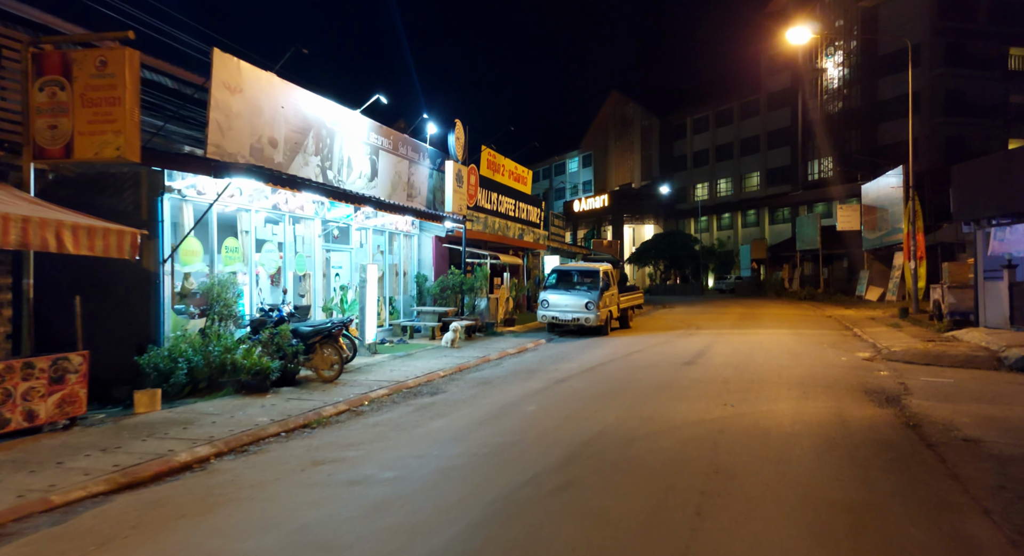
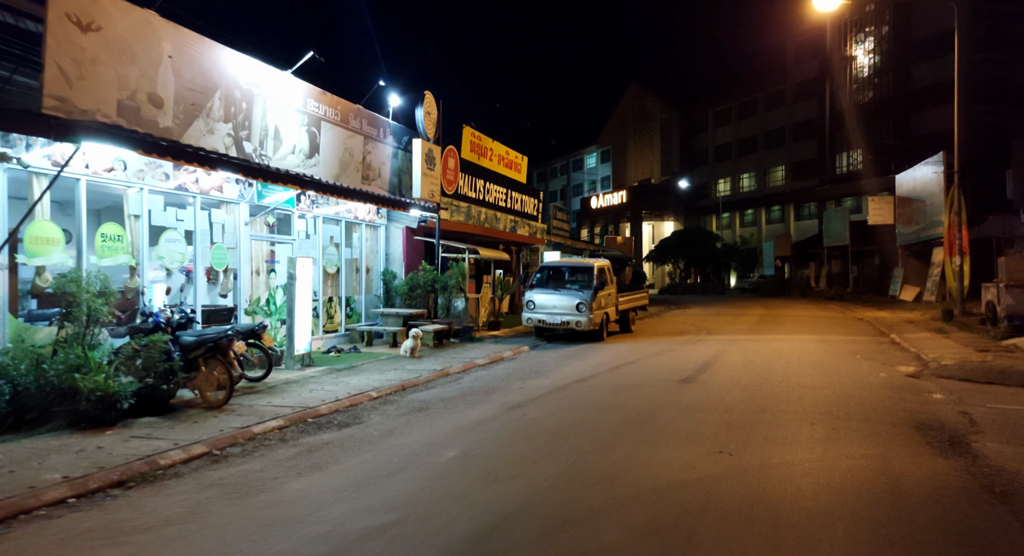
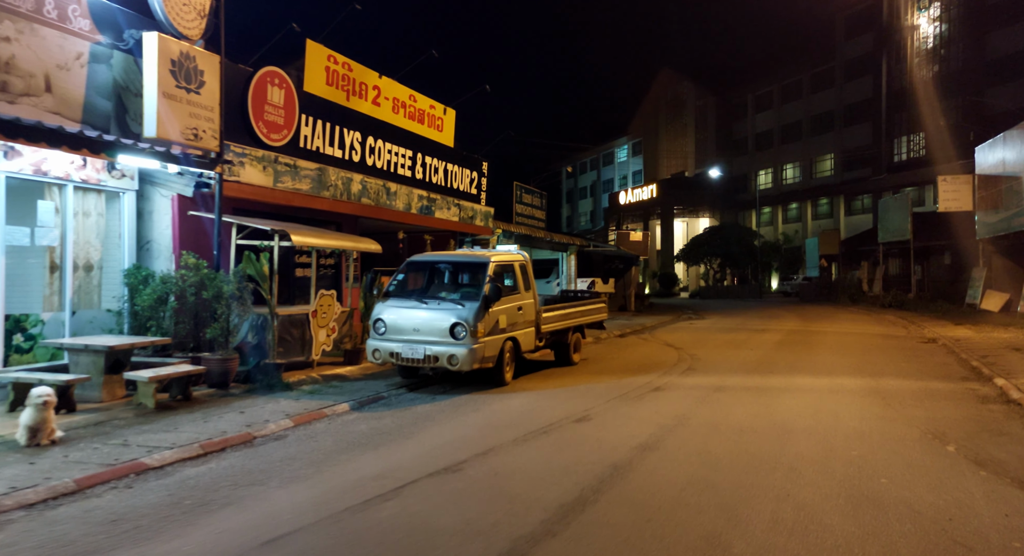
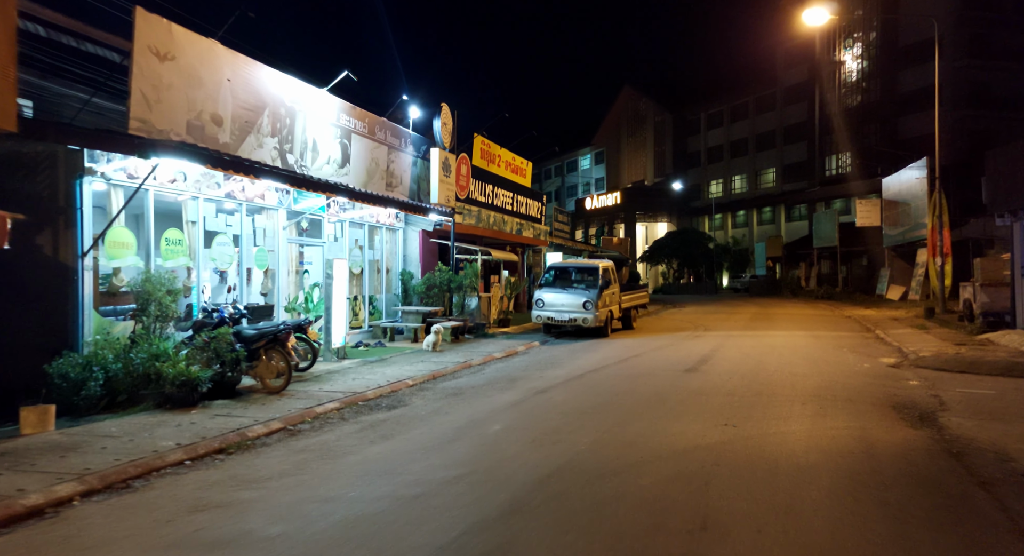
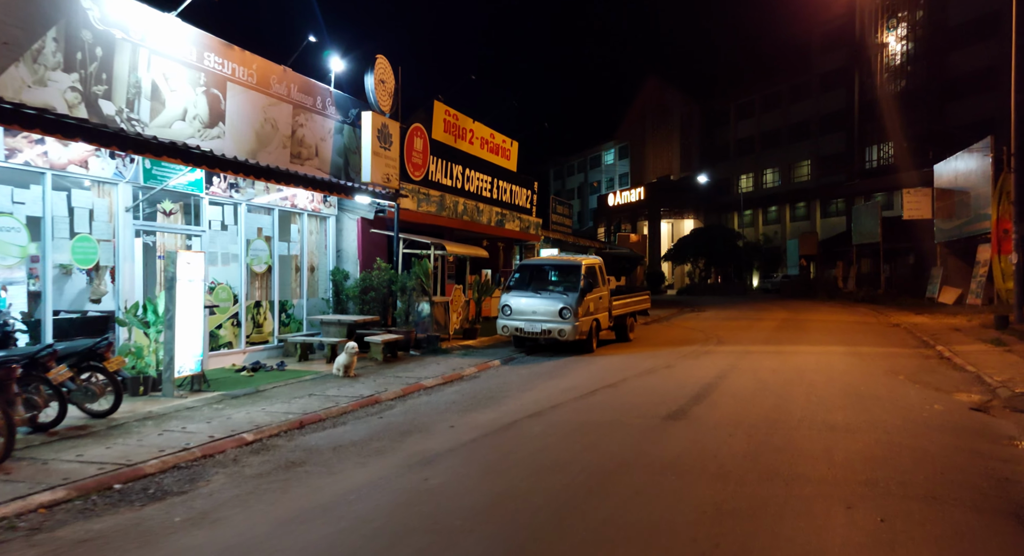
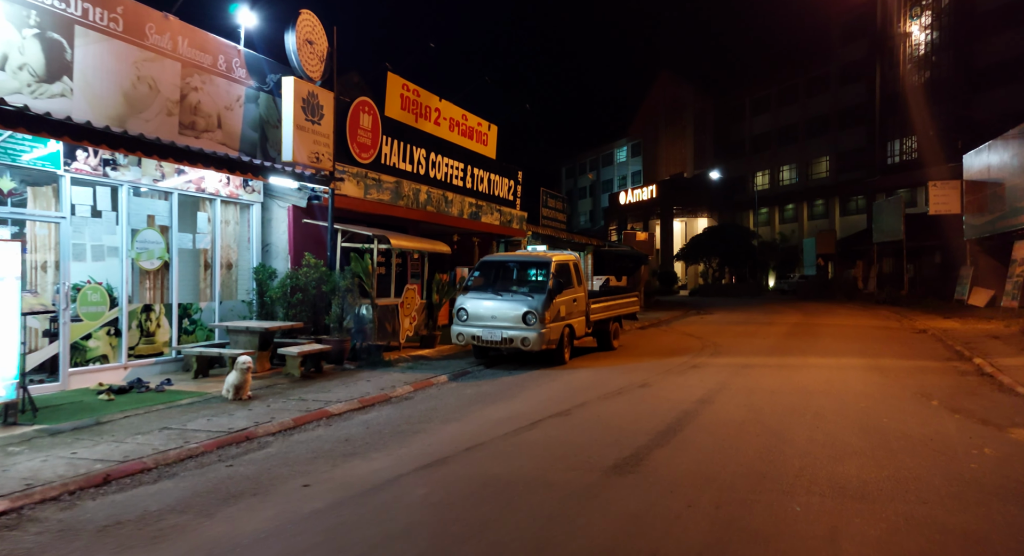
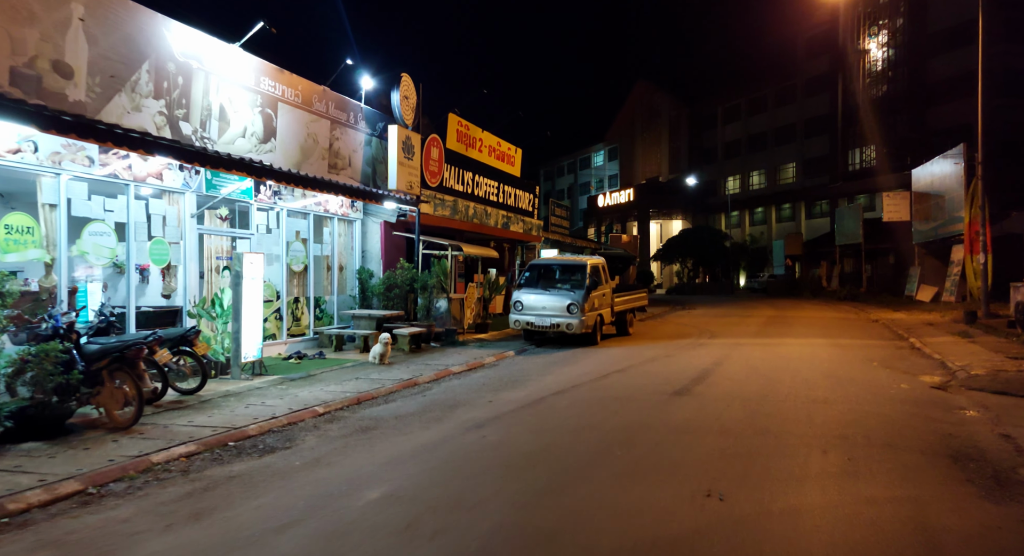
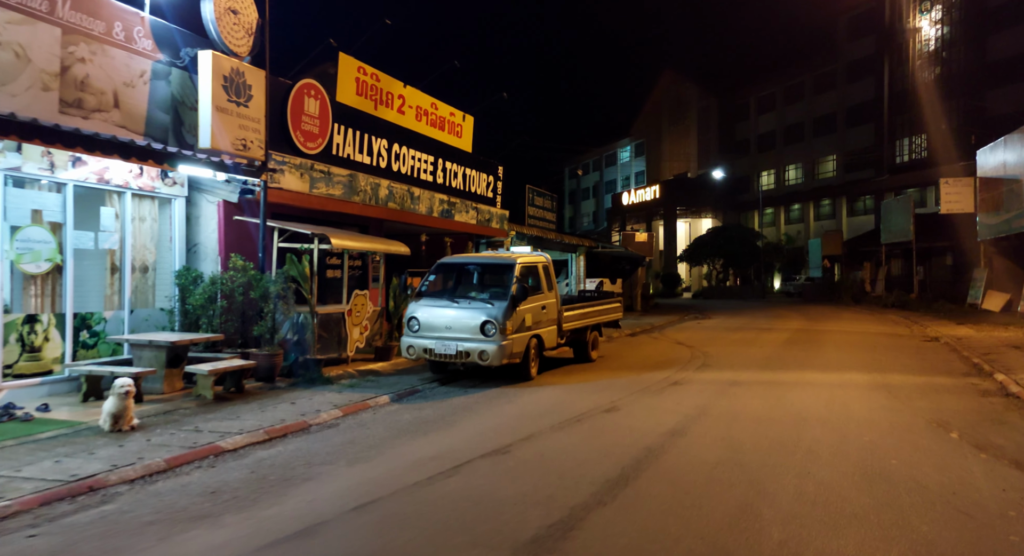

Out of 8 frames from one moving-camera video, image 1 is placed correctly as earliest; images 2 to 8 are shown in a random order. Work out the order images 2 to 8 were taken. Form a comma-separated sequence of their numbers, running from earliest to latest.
4, 2, 7, 5, 6, 8, 3
